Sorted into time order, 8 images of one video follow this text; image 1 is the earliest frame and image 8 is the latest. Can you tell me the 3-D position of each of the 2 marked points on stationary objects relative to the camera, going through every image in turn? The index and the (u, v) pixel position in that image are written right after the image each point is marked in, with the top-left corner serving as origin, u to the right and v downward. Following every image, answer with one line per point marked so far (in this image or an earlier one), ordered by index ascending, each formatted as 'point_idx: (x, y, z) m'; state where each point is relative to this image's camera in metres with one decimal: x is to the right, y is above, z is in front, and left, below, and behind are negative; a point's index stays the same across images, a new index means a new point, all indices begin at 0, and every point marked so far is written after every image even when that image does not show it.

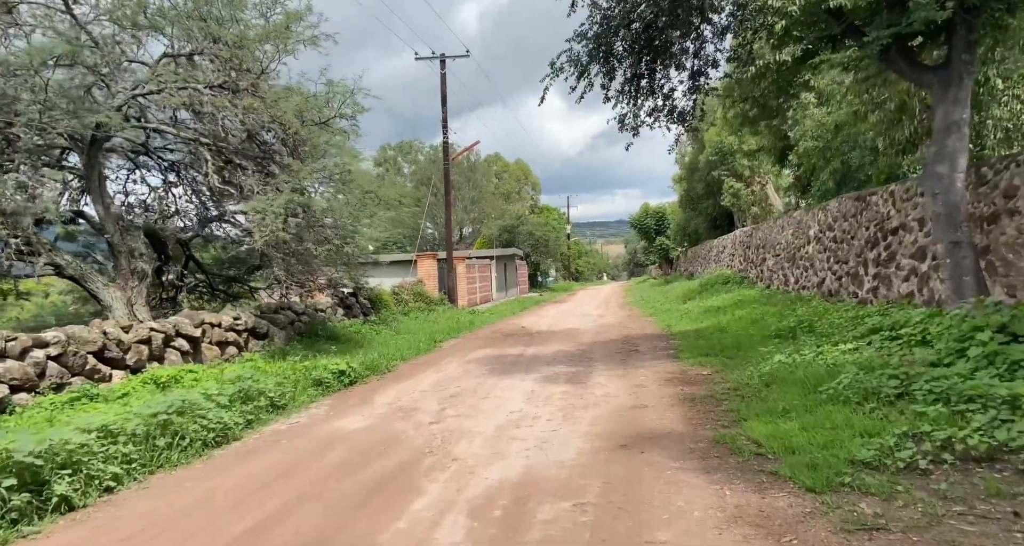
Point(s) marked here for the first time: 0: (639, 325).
0: (+3.0, -1.3, +16.7) m
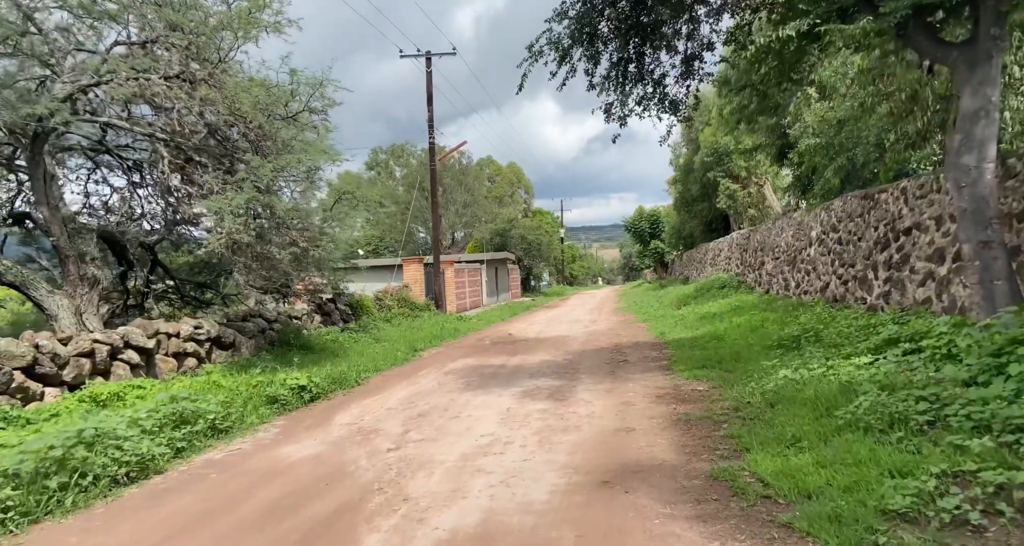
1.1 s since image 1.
0: (+2.7, -1.4, +15.9) m
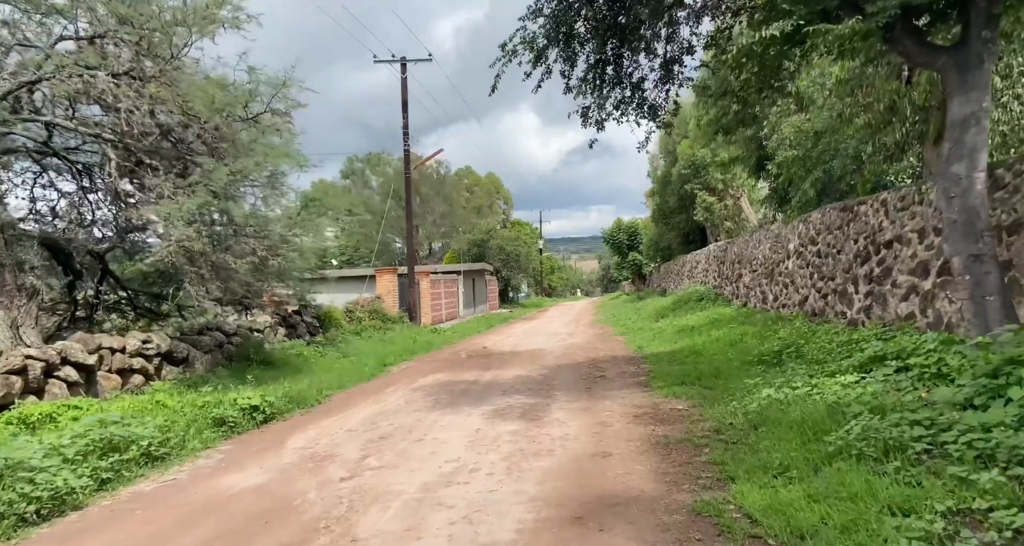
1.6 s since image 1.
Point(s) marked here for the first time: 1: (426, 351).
0: (+2.1, -1.6, +15.6) m
1: (-2.1, -1.9, +16.7) m
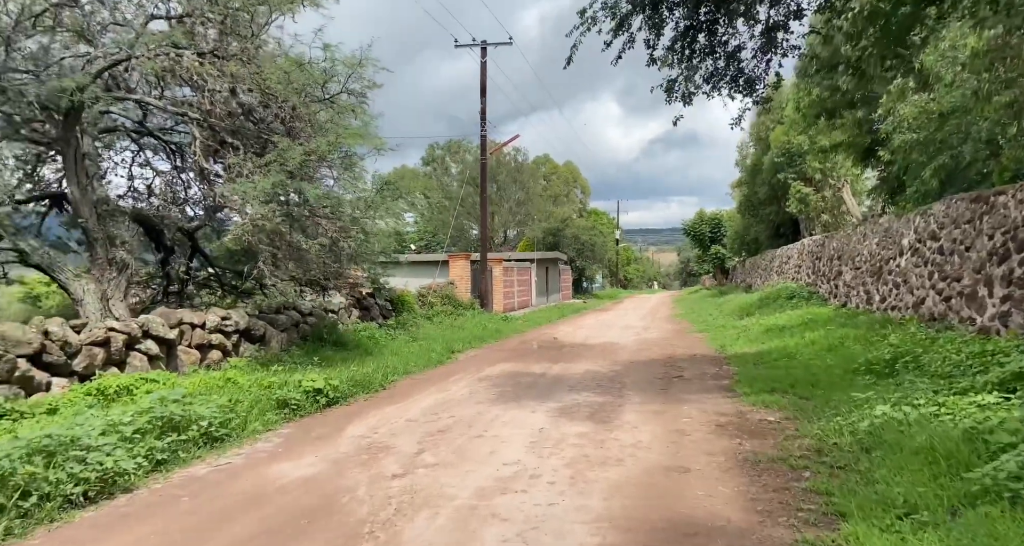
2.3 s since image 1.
0: (+3.7, -1.5, +14.7) m
1: (-0.4, -1.6, +16.3) m
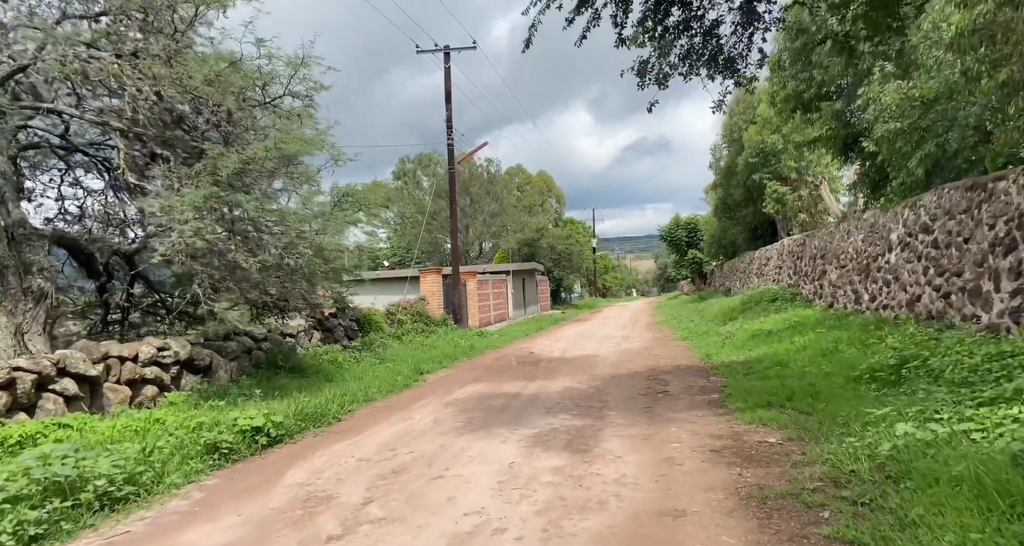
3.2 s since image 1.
0: (+3.2, -1.6, +14.0) m
1: (-1.0, -1.9, +15.5) m
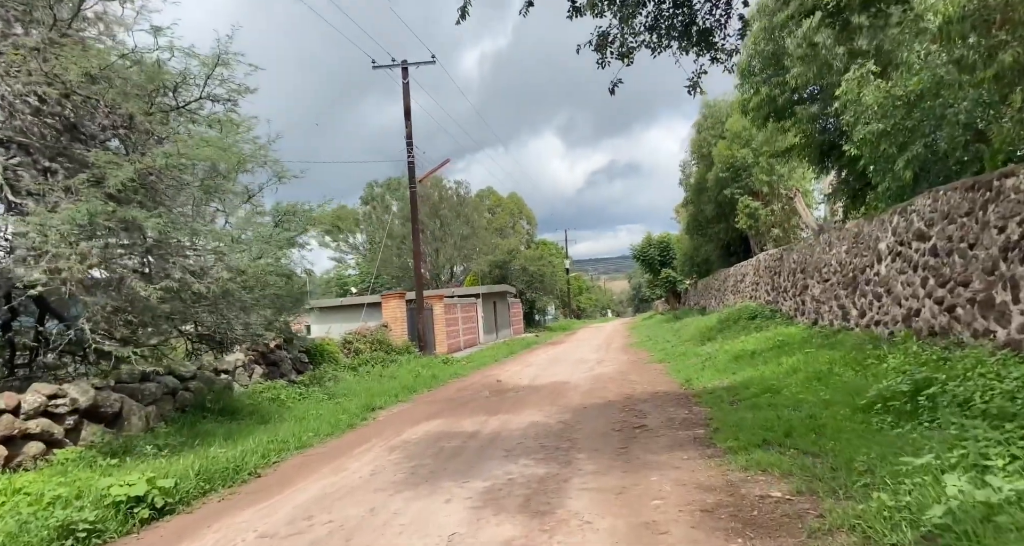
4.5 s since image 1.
0: (+2.5, -1.9, +12.9) m
1: (-1.7, -2.4, +14.2) m
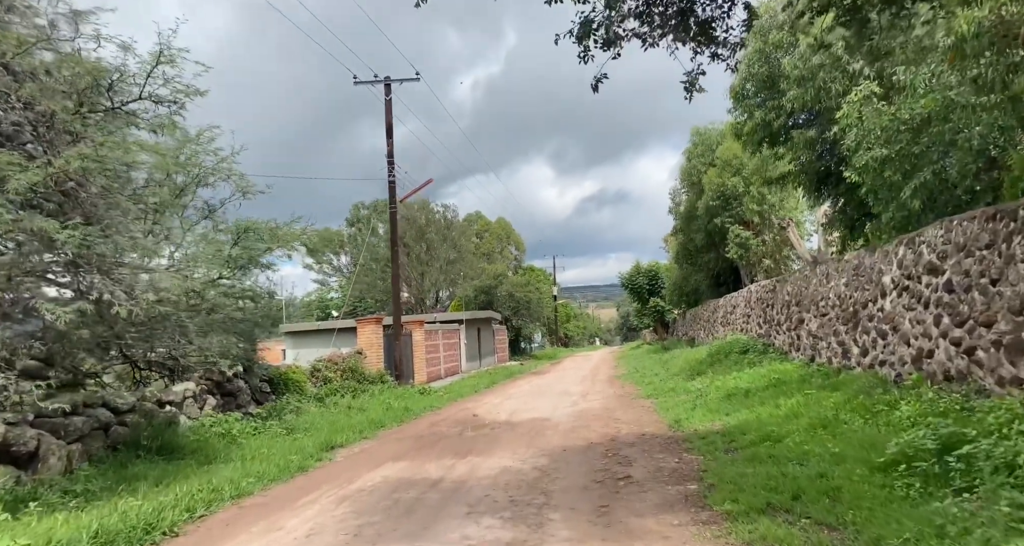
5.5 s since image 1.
0: (+2.1, -2.5, +11.9) m
1: (-2.1, -2.9, +13.2) m
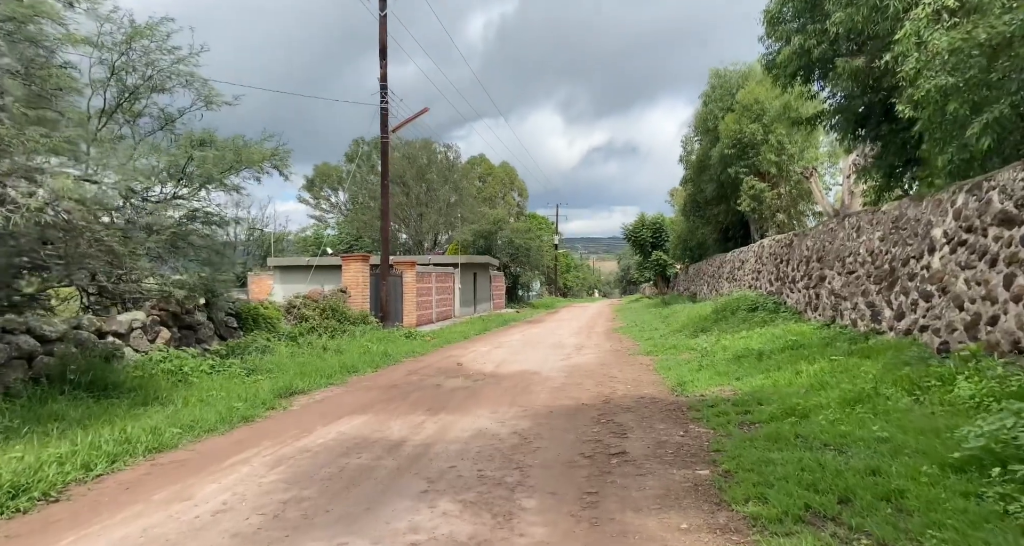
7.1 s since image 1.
0: (+1.8, -1.6, +10.8) m
1: (-2.4, -1.7, +12.0) m
